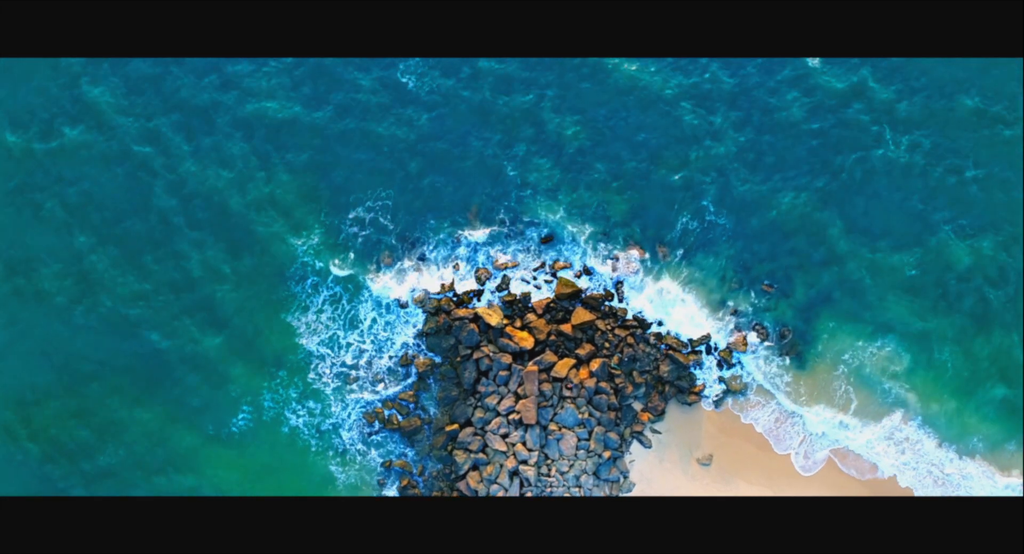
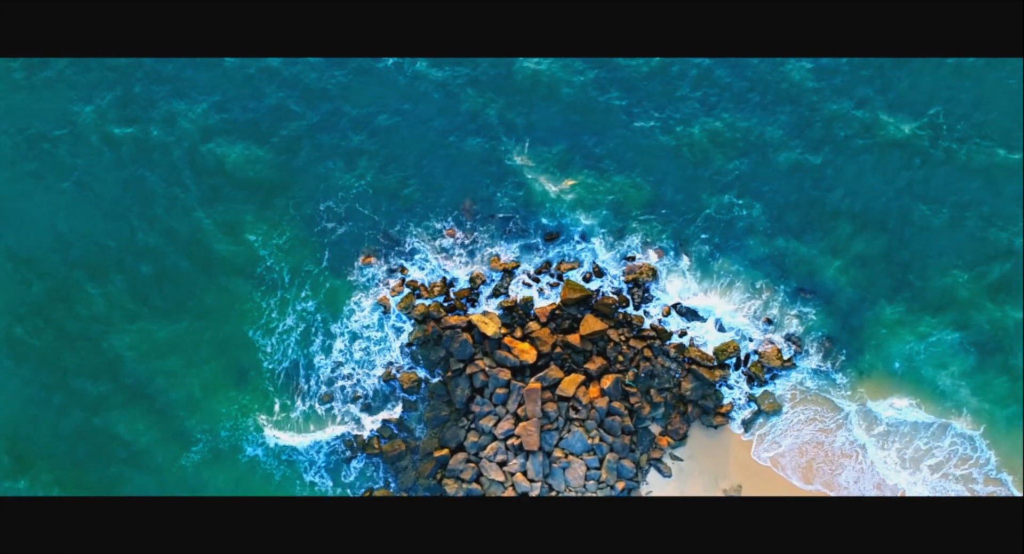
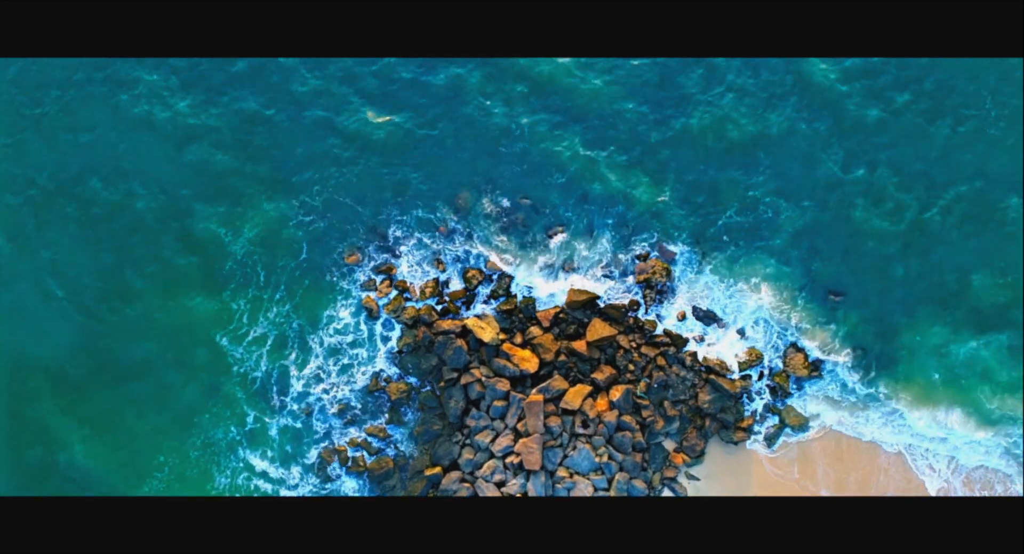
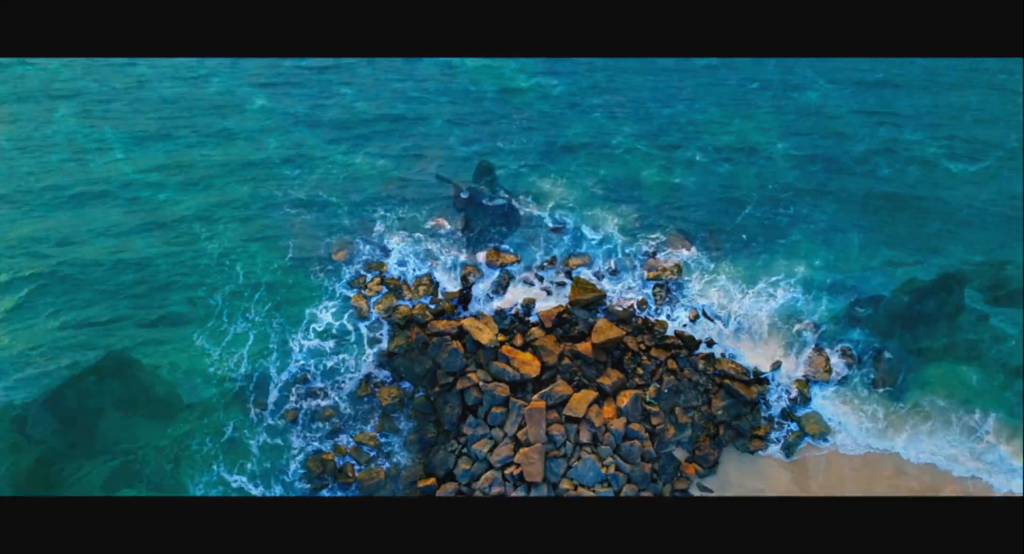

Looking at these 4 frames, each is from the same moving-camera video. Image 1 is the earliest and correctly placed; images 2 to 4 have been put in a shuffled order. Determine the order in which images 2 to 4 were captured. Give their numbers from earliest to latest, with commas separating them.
2, 3, 4
